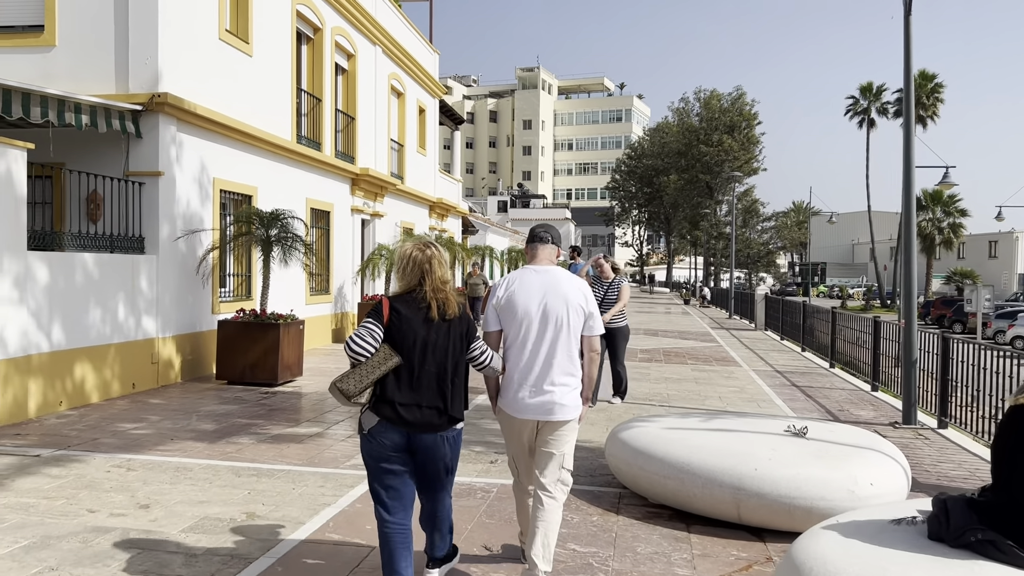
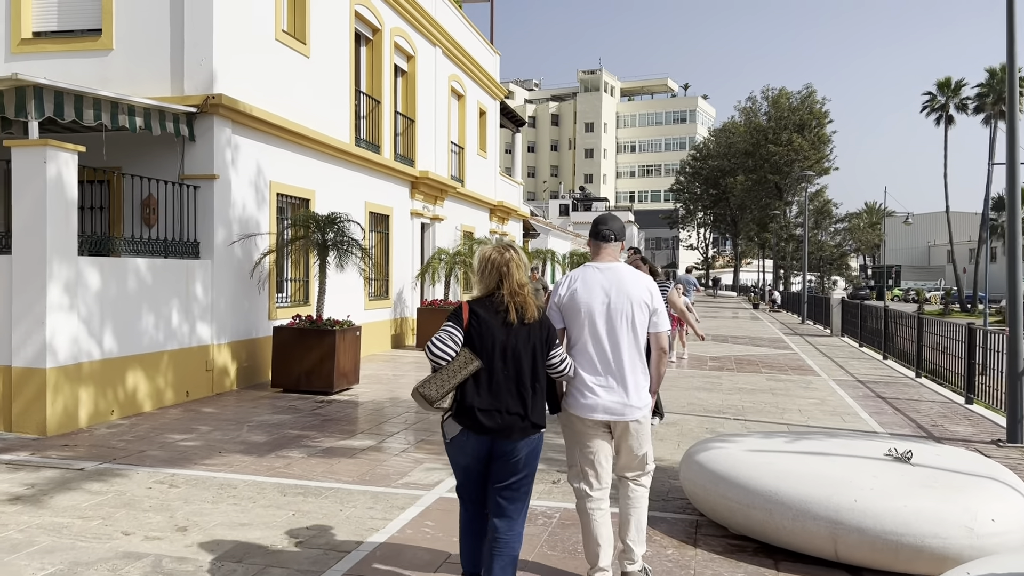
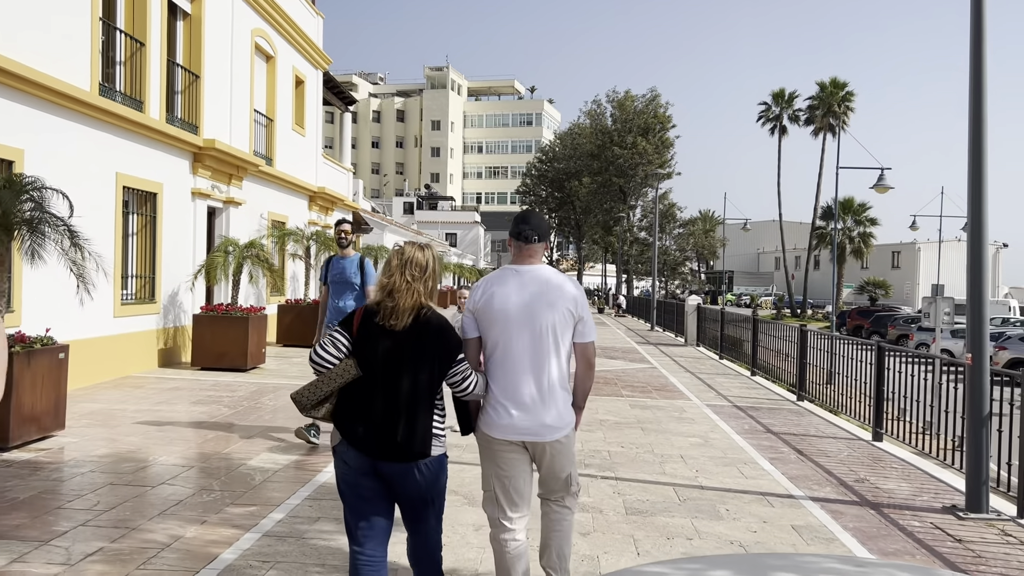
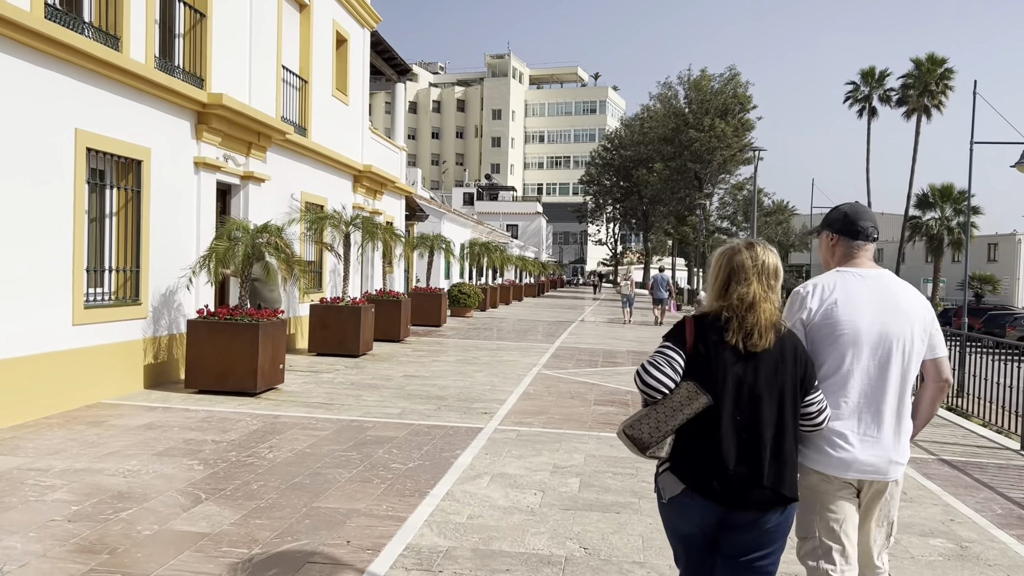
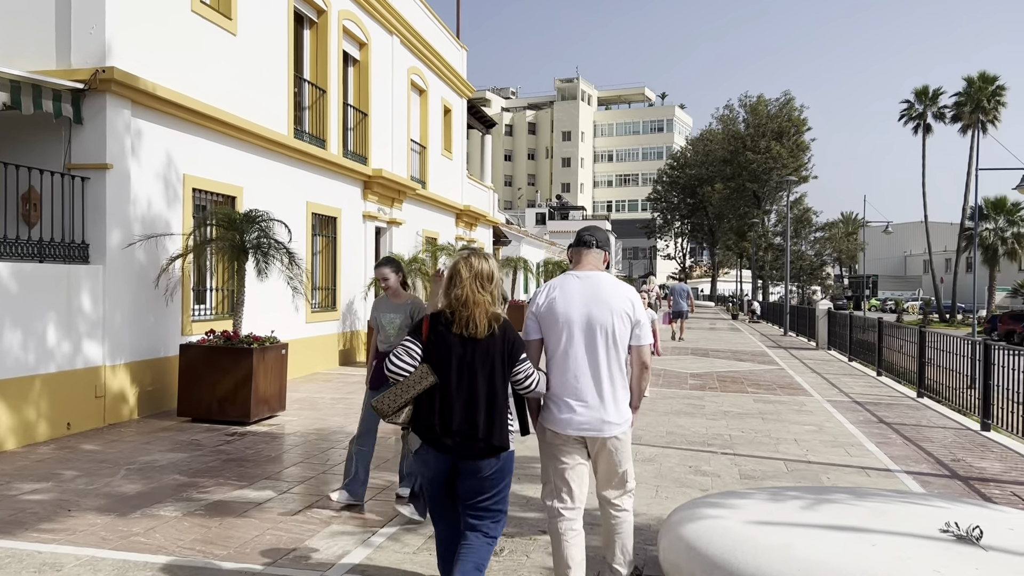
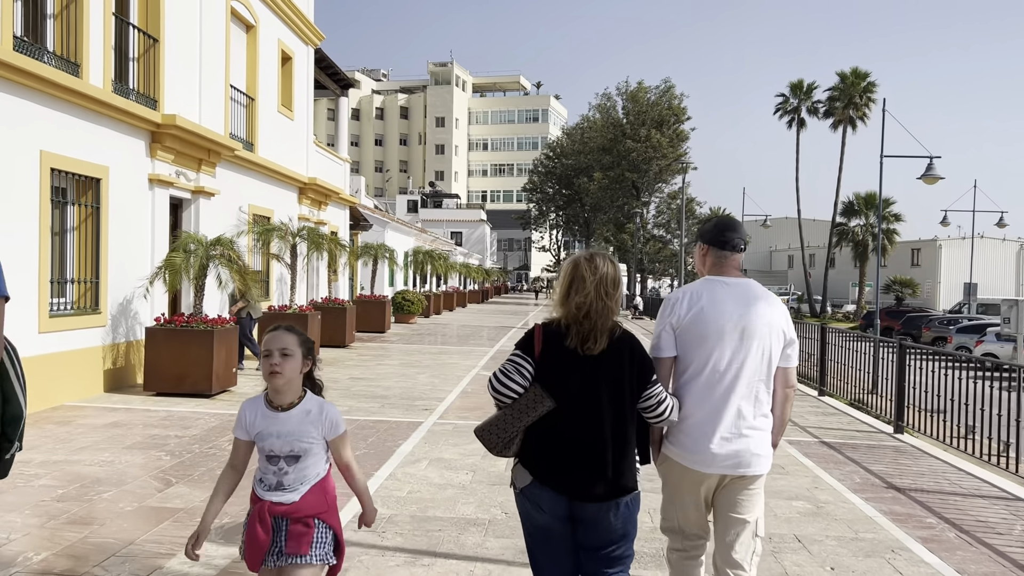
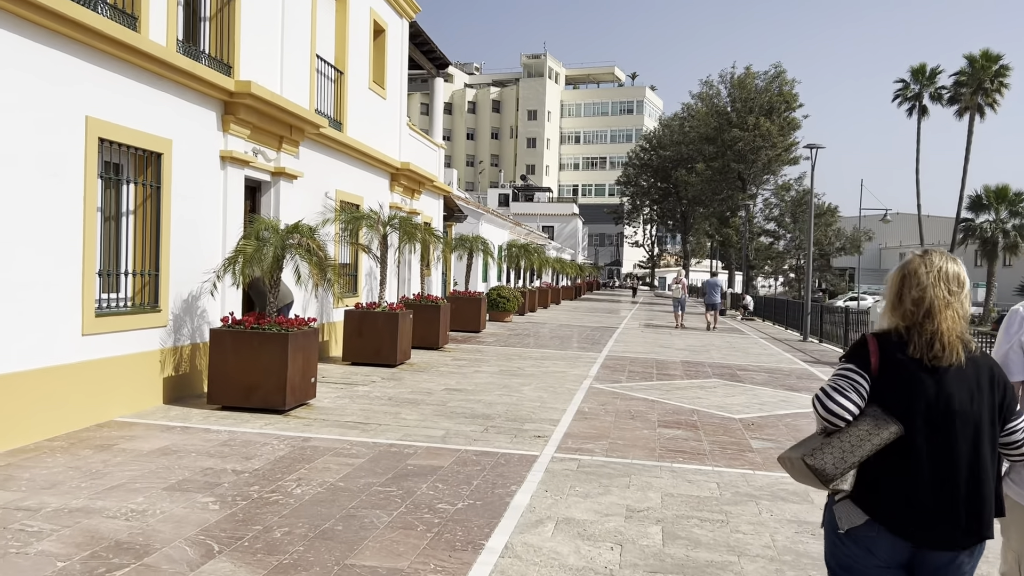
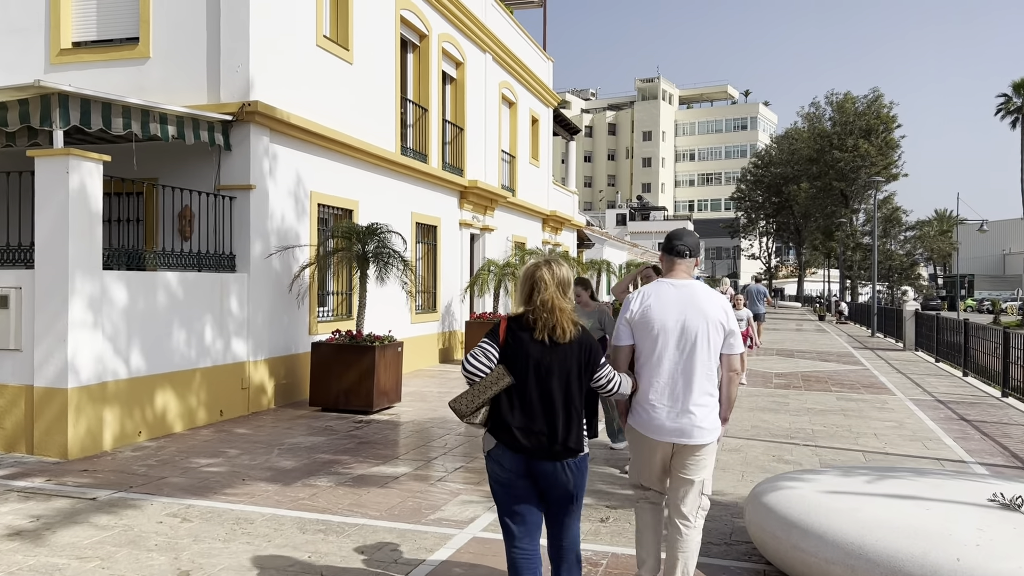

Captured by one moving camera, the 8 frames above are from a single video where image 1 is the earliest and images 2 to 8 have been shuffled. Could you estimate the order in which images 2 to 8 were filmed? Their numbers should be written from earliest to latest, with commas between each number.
2, 8, 5, 3, 6, 4, 7
